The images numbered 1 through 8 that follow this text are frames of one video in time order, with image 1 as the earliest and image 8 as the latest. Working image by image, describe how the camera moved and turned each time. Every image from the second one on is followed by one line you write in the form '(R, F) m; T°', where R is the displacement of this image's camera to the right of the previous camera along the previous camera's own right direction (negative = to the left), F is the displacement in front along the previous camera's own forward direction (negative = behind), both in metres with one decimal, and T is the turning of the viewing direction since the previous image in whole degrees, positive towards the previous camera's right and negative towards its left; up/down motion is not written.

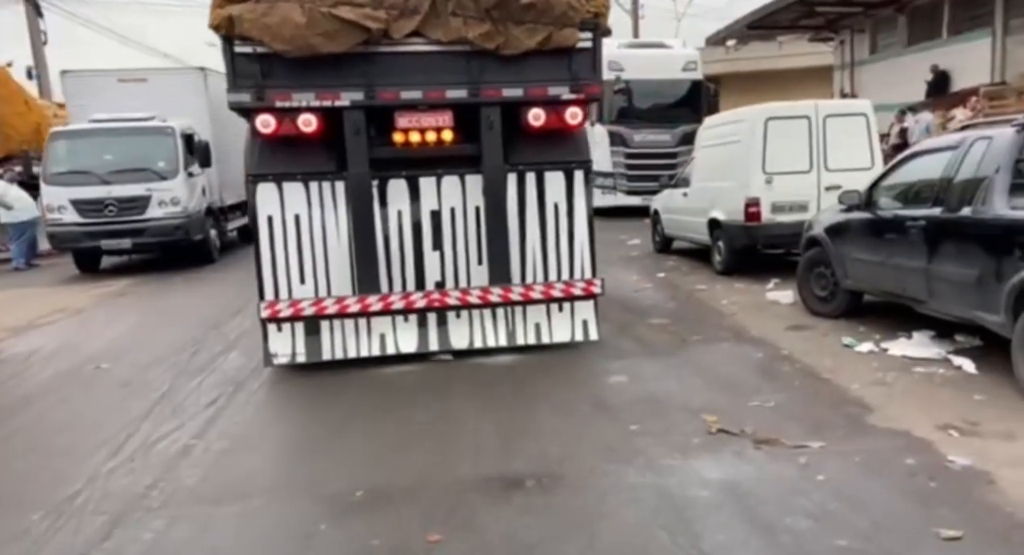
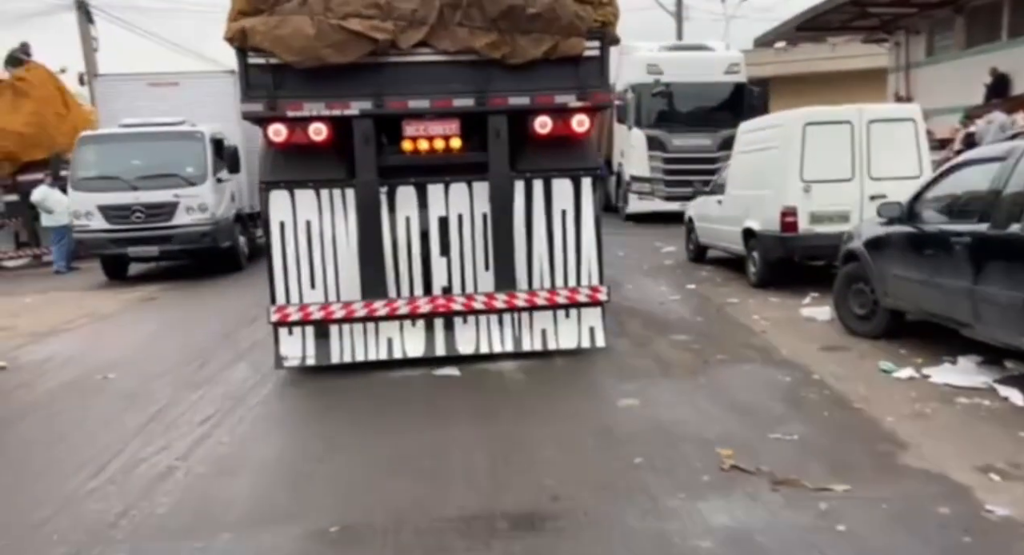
(+0.3, +0.4) m; -3°
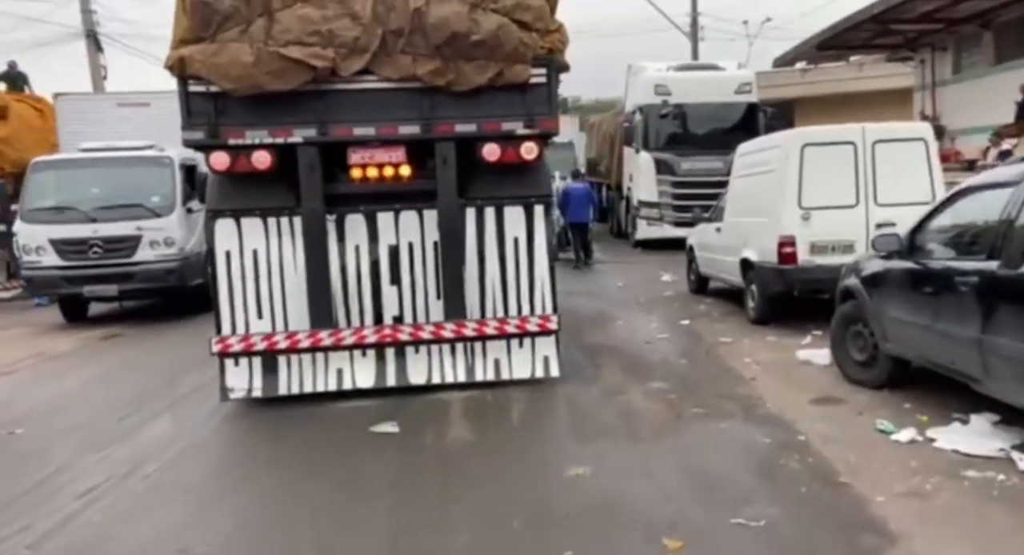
(+0.6, +0.8) m; -2°
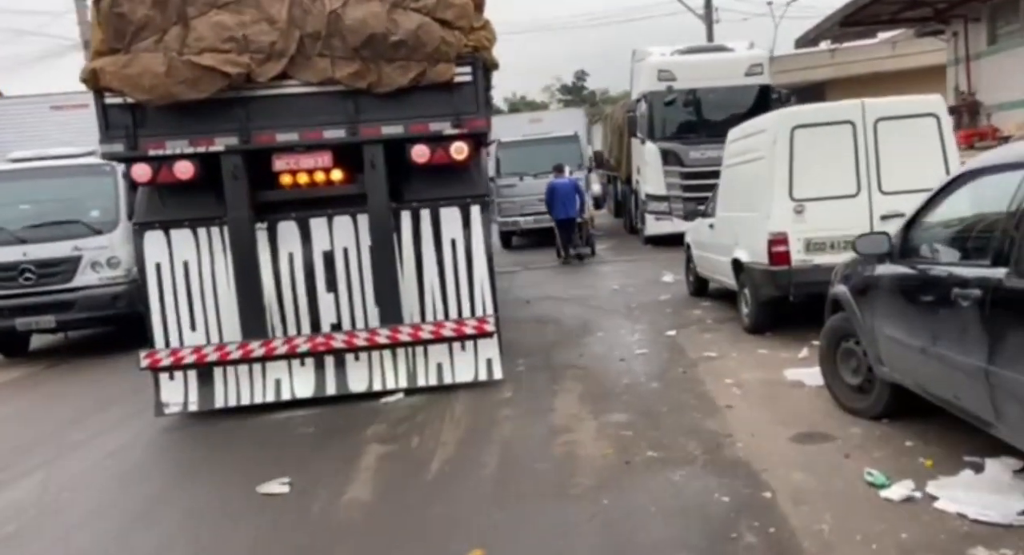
(+0.7, +1.1) m; -3°
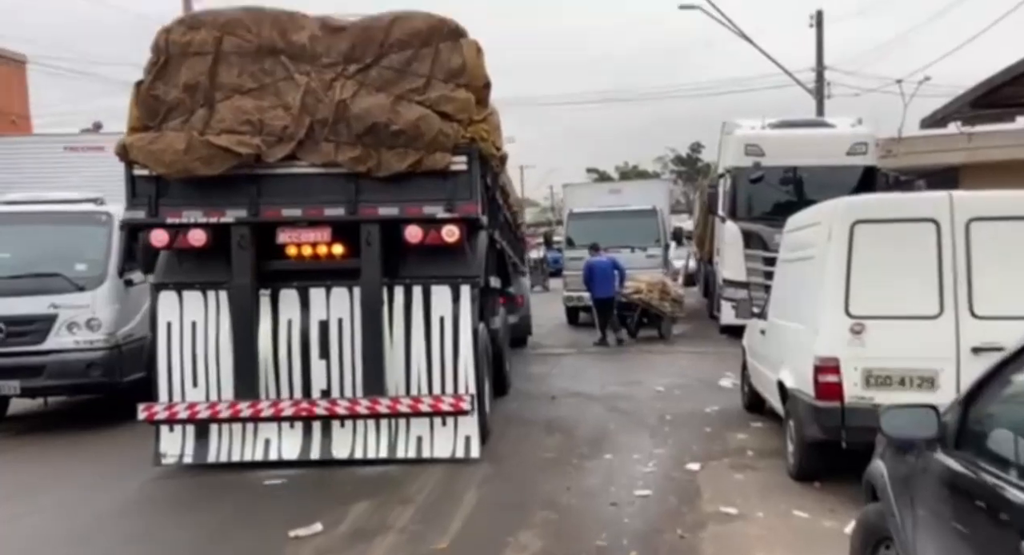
(+0.9, +1.6) m; -7°
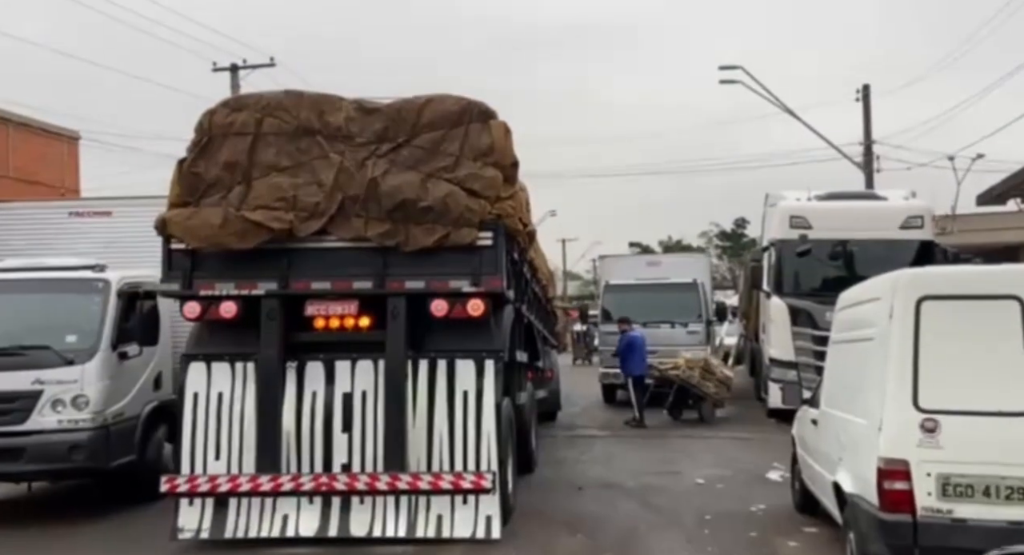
(+0.2, +0.8) m; -3°
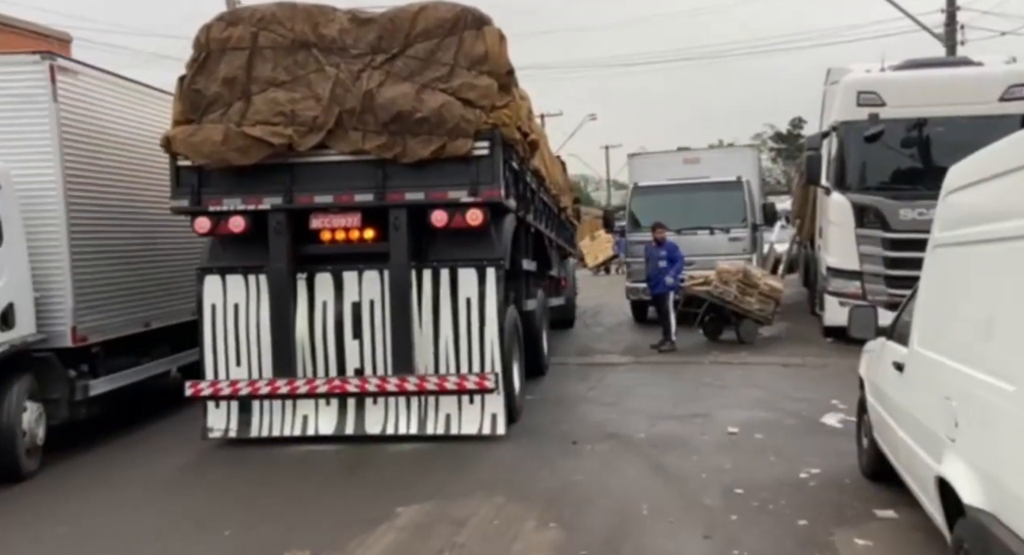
(+0.6, +2.3) m; -3°
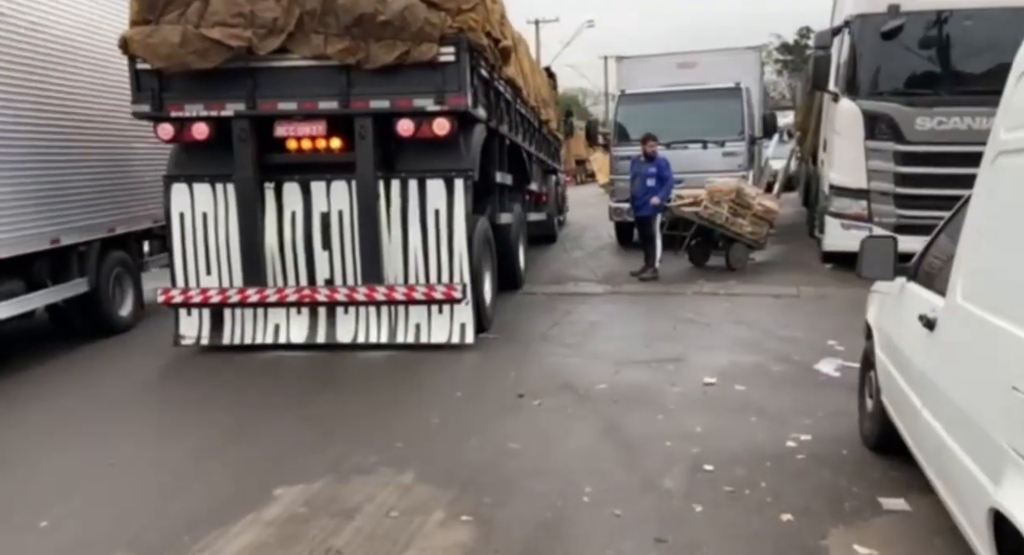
(+0.4, +1.3) m; 0°
